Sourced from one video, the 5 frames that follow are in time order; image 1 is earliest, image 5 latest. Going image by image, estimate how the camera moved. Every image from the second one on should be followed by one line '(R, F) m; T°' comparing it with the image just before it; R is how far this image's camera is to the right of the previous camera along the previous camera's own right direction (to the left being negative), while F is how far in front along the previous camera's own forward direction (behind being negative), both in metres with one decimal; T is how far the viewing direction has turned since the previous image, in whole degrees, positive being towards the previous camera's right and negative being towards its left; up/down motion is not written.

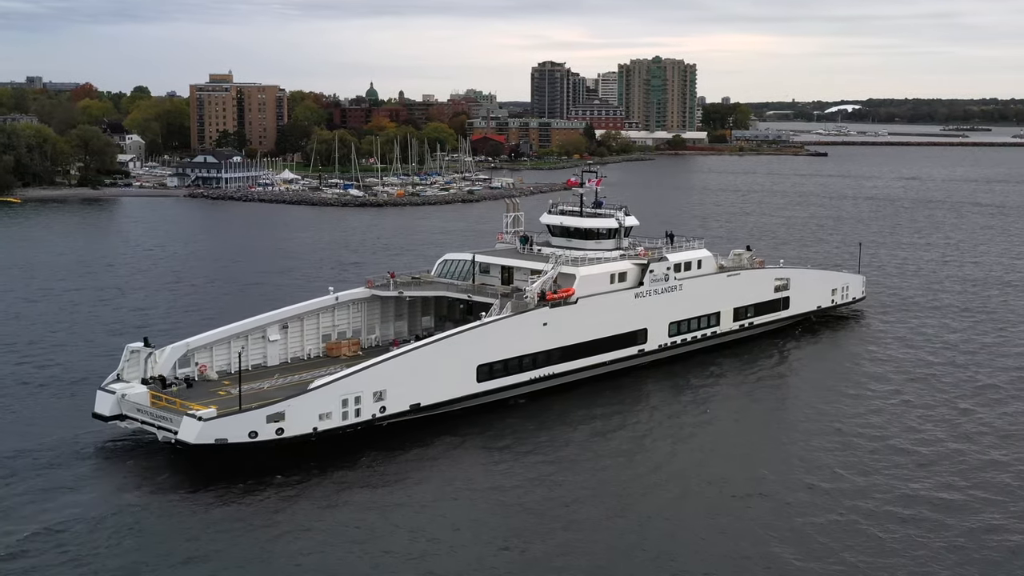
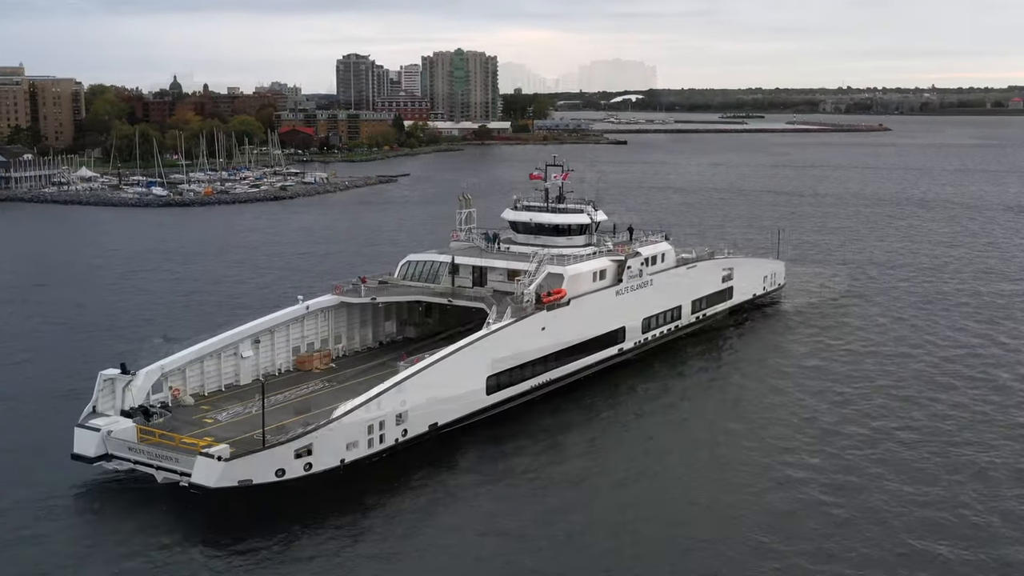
(+0.2, -0.3) m; +2°
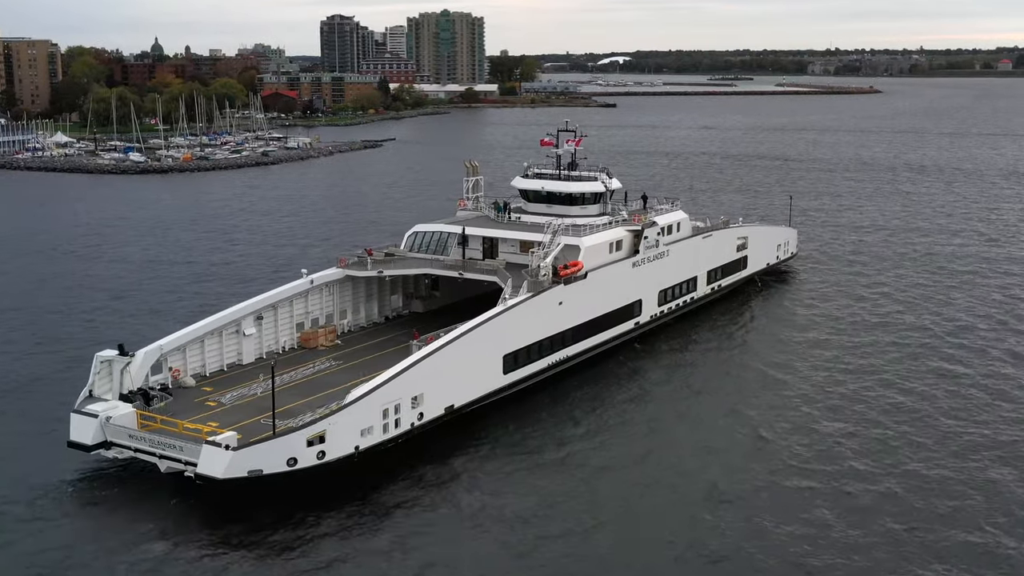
(-0.8, +1.3) m; +1°
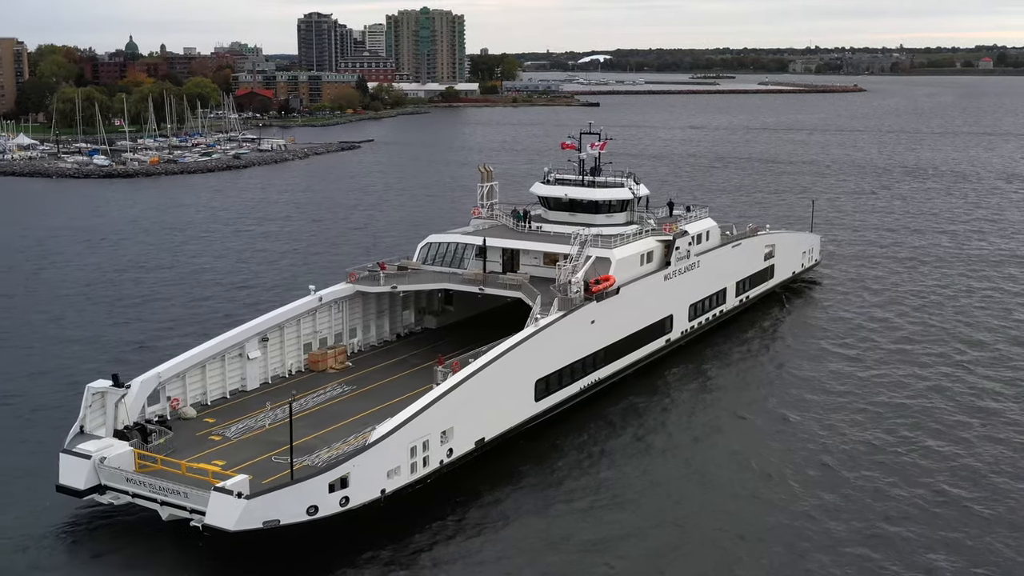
(-1.3, +2.1) m; +1°
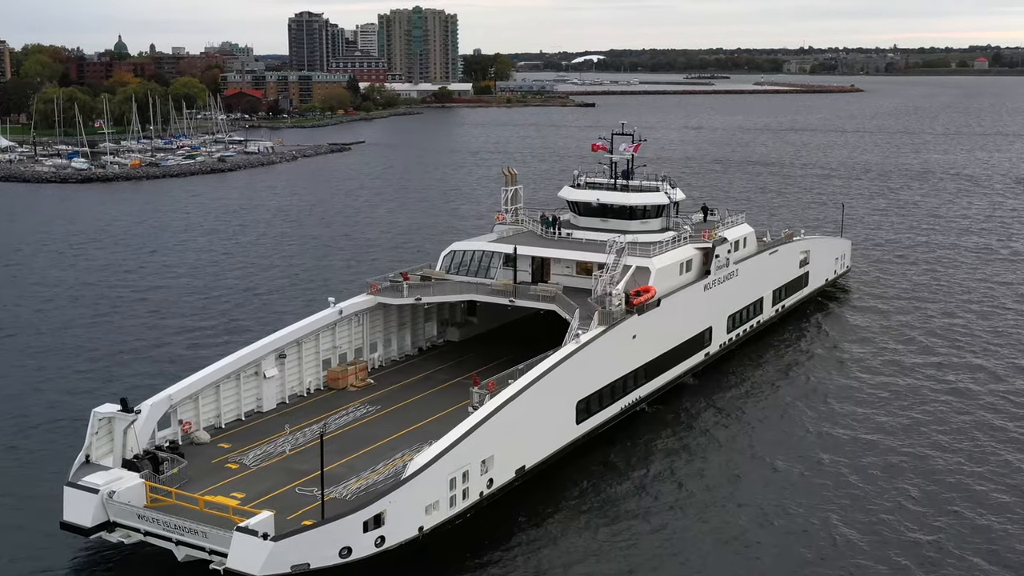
(-1.1, +1.7) m; +1°
